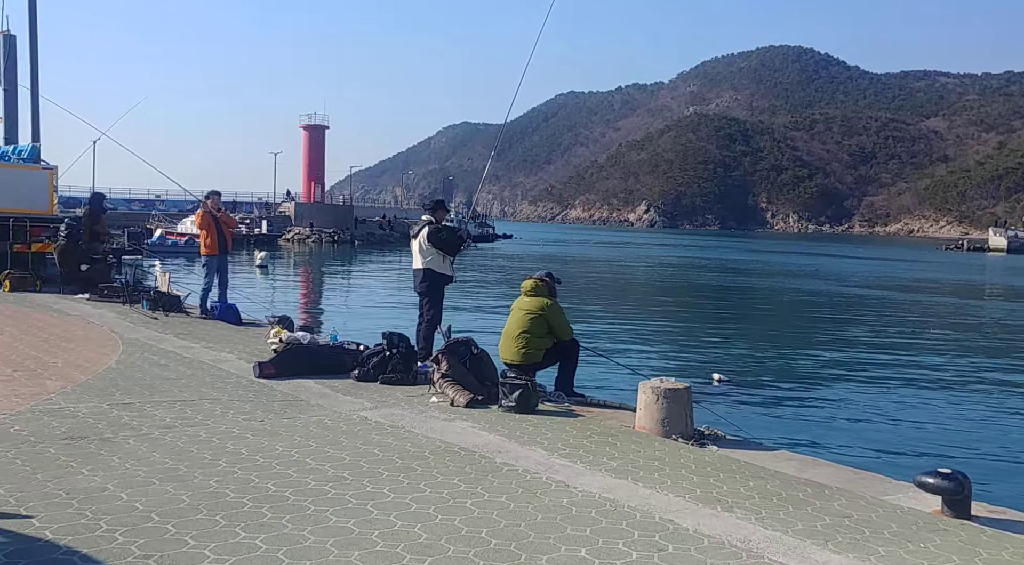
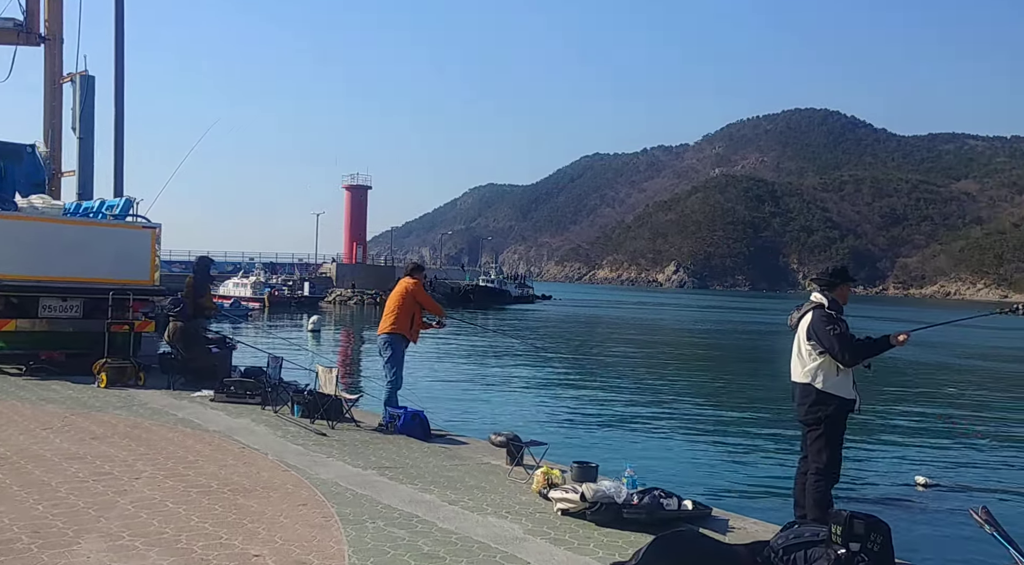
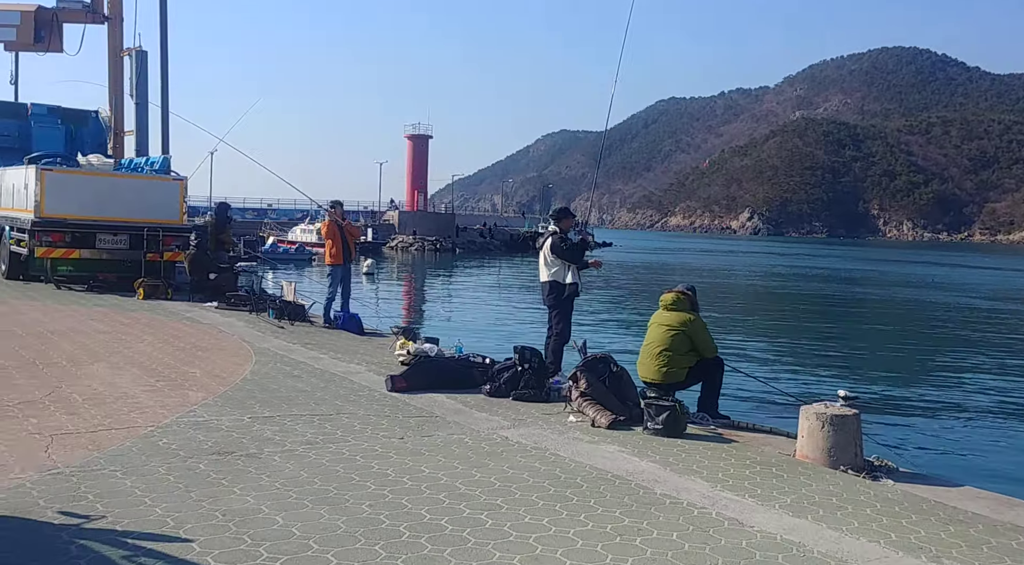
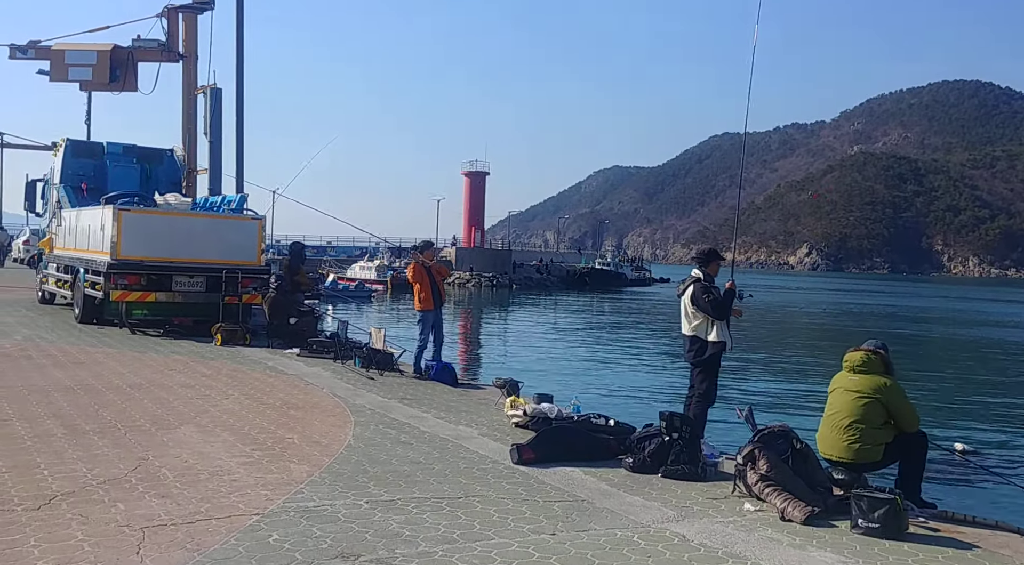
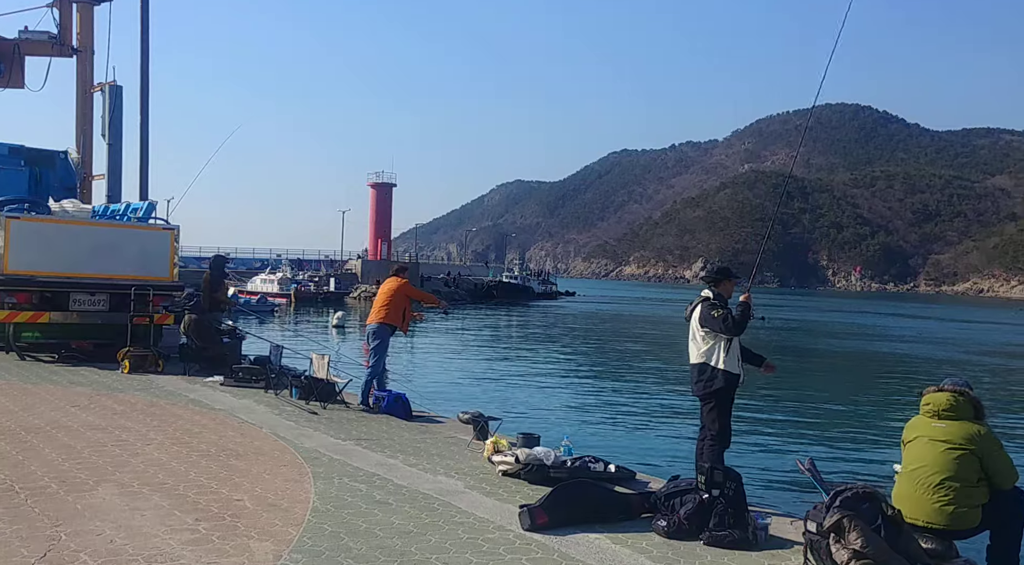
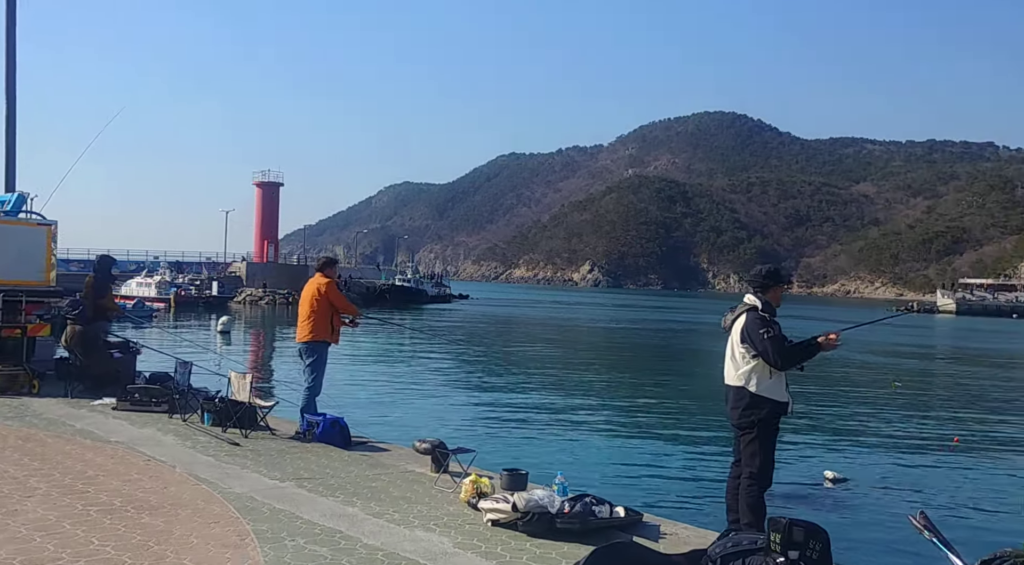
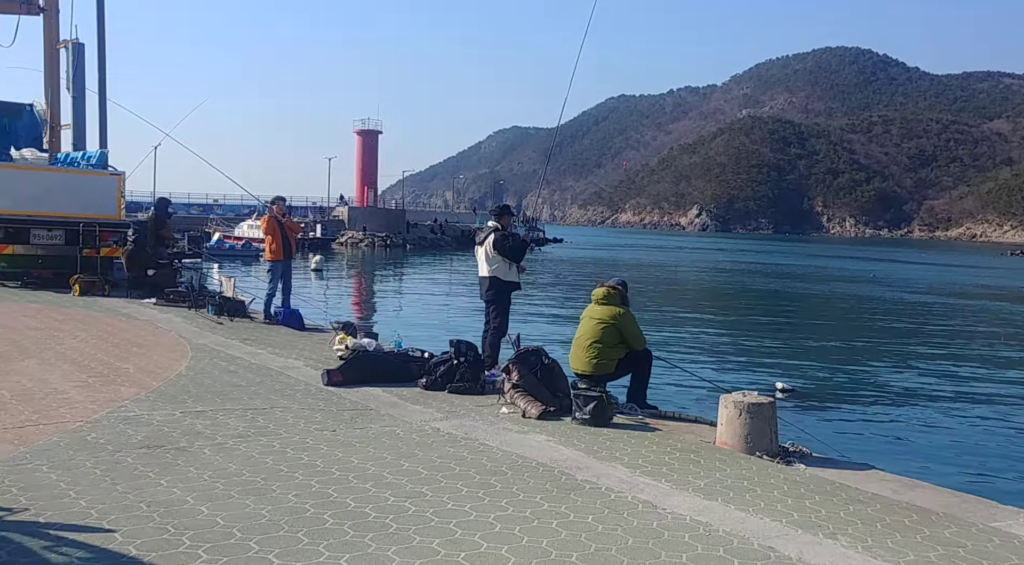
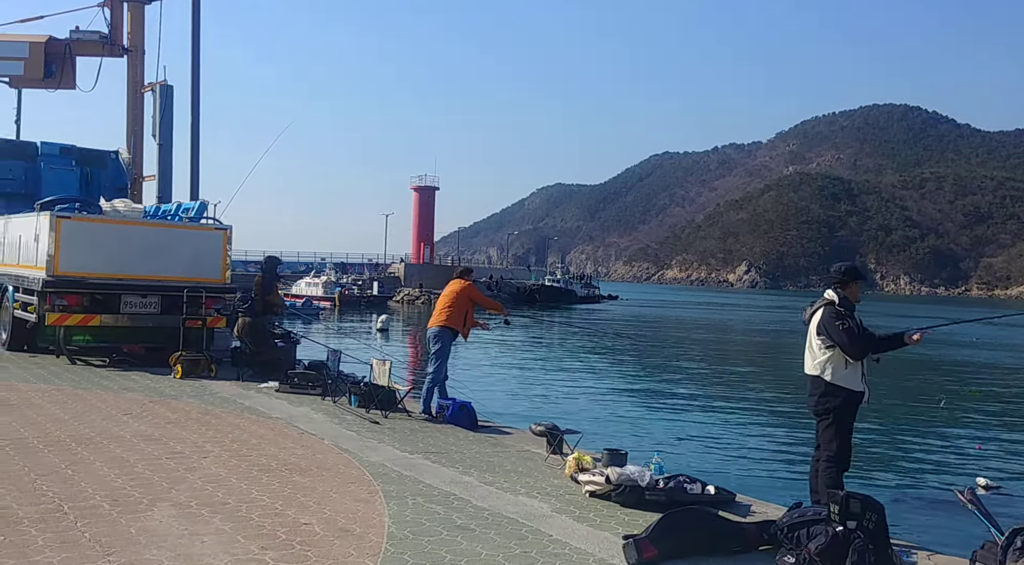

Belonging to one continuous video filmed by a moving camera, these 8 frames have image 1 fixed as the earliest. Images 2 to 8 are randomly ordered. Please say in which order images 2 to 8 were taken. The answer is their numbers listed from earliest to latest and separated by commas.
7, 3, 4, 5, 8, 2, 6
